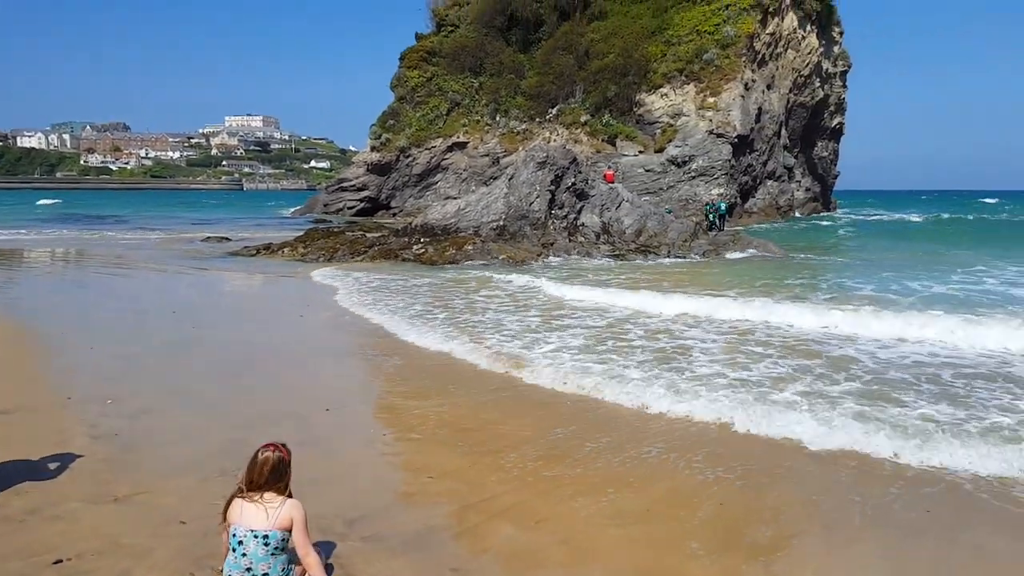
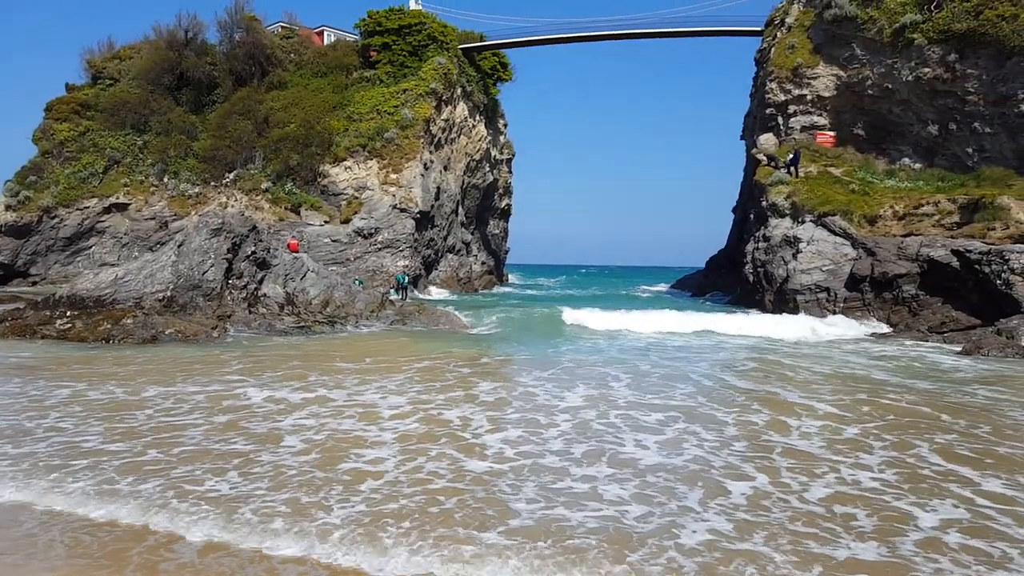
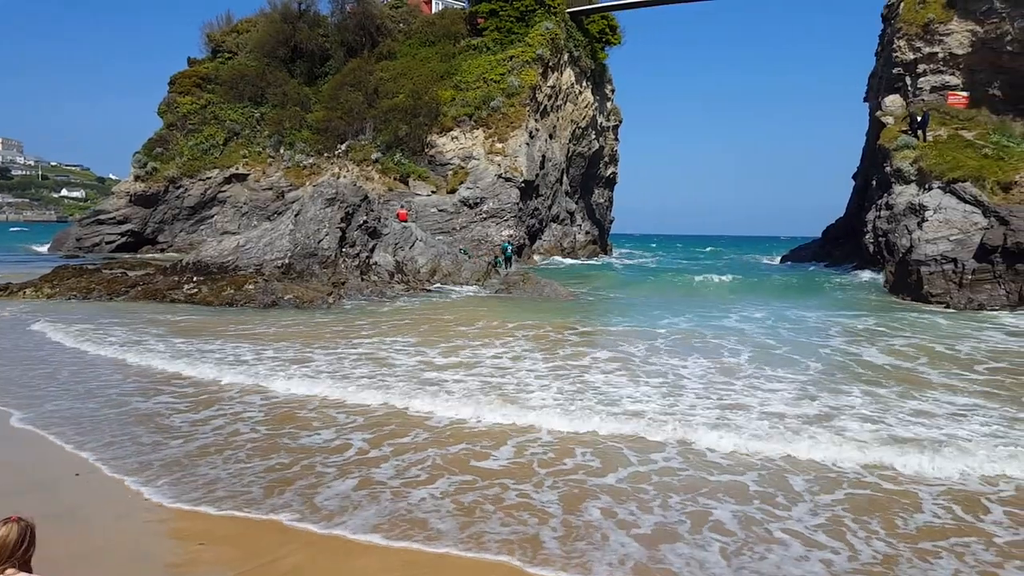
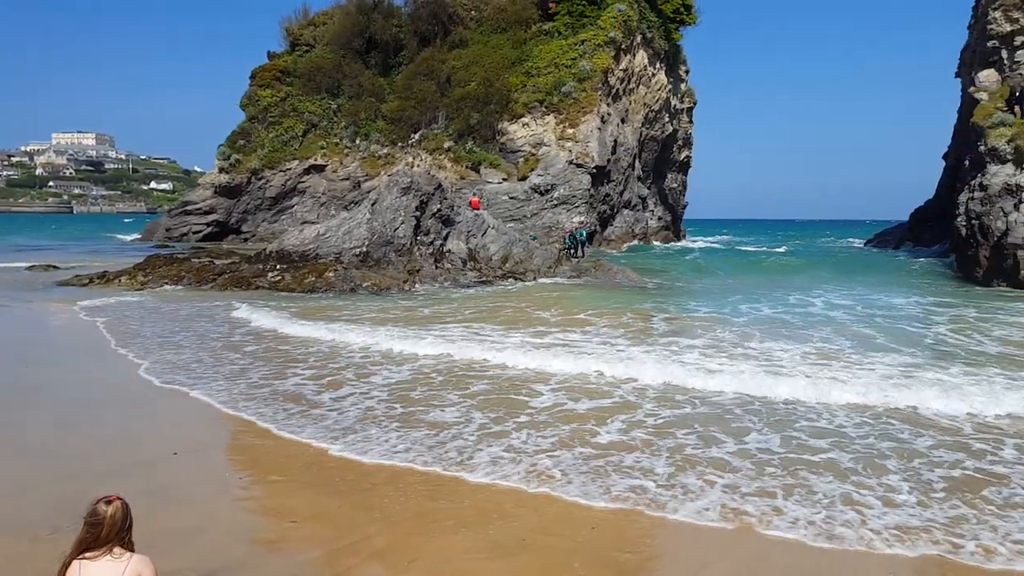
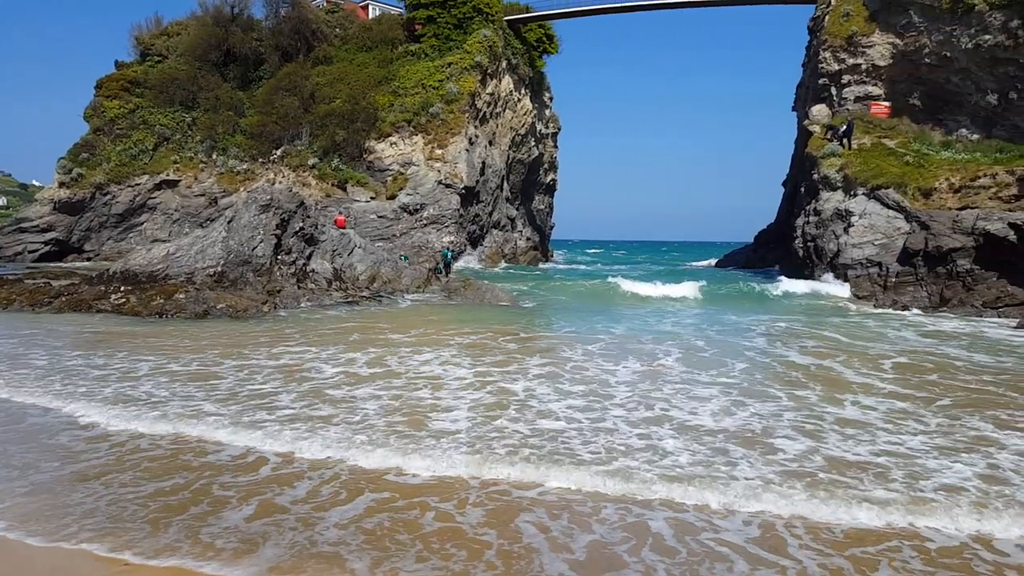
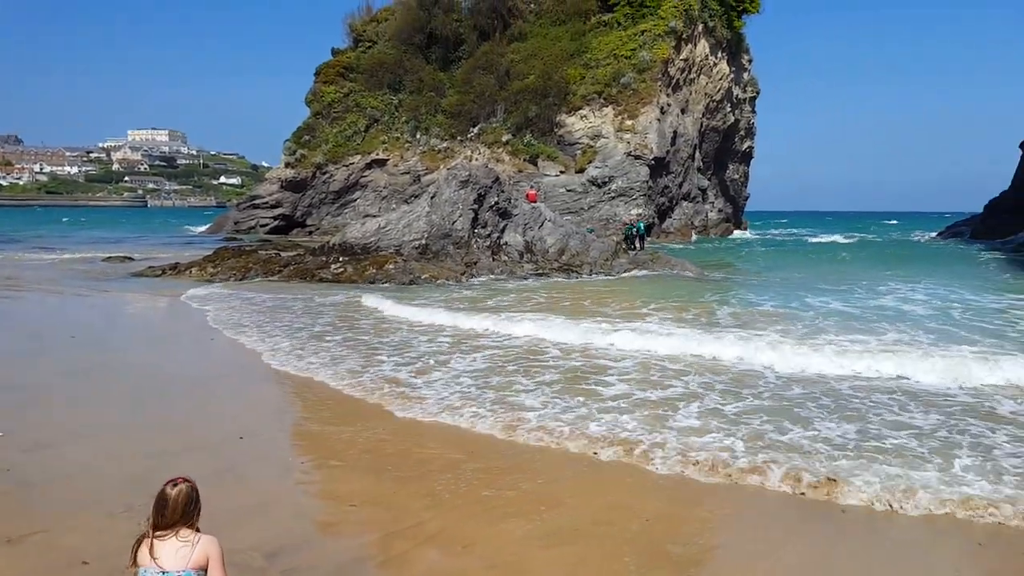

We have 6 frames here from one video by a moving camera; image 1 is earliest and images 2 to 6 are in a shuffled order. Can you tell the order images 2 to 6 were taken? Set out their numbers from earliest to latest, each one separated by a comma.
6, 4, 3, 5, 2
